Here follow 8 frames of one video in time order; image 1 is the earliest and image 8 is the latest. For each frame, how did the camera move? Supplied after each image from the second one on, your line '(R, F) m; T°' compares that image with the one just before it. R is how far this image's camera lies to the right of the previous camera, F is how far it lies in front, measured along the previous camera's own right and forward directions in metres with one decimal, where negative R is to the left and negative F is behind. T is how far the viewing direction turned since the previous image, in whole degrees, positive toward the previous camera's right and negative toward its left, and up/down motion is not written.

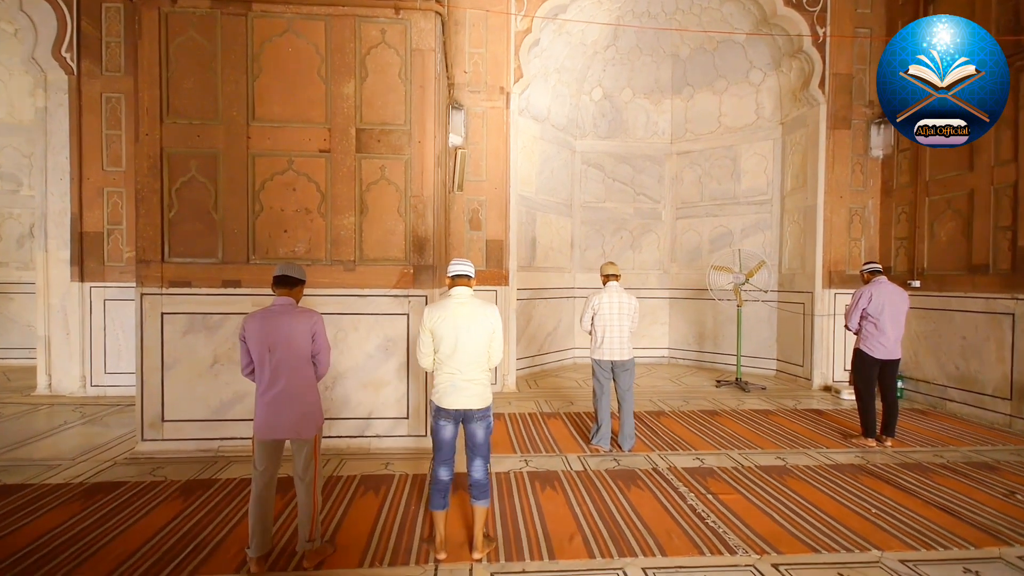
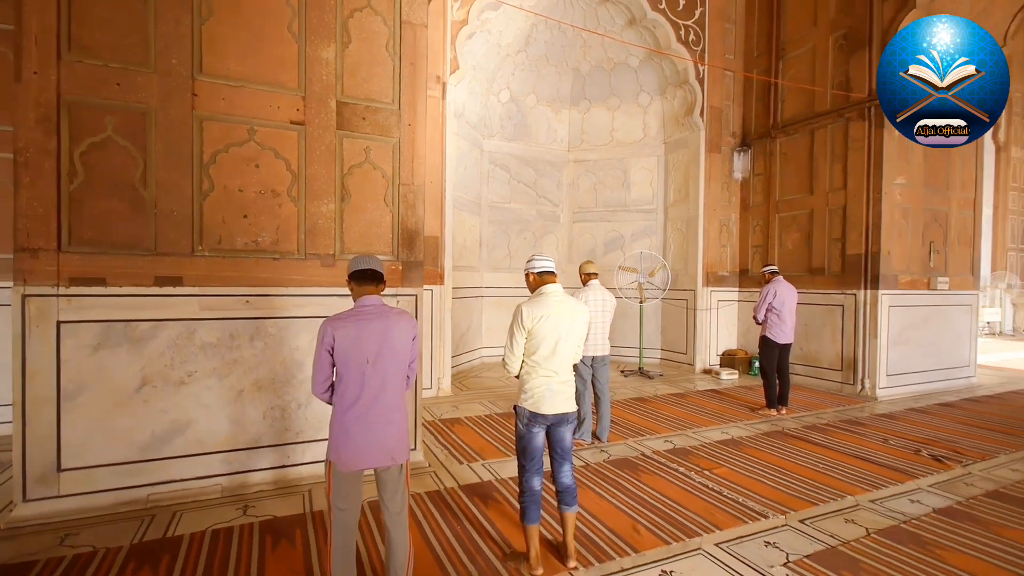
(-1.2, +0.3) m; +20°
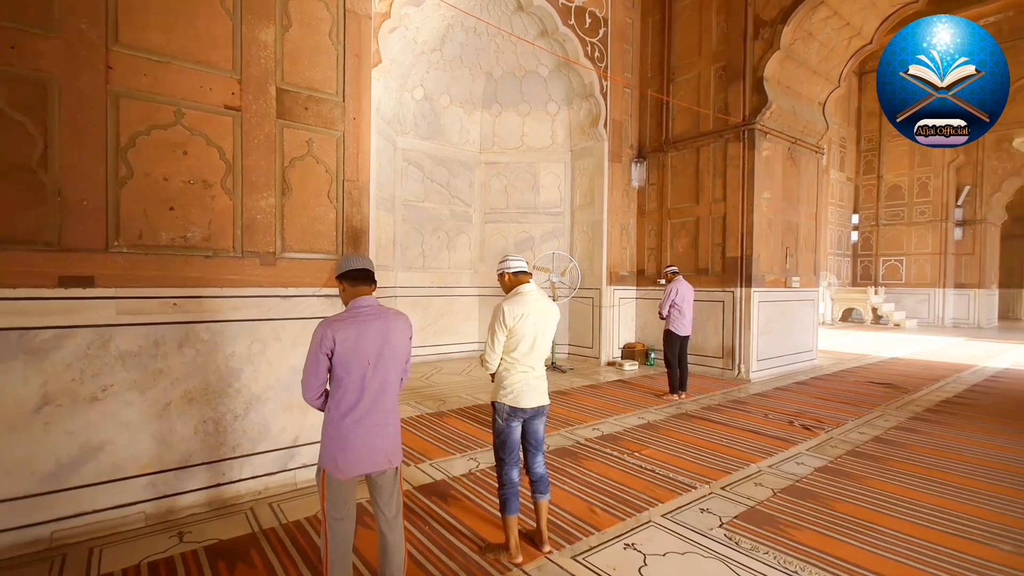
(-0.4, 0.0) m; +13°
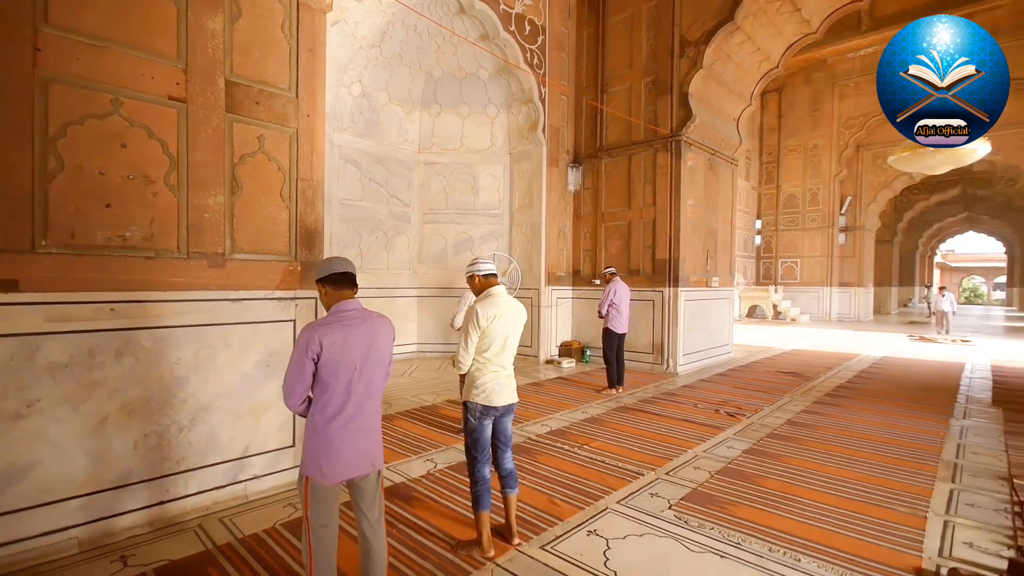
(-0.2, -0.1) m; +9°
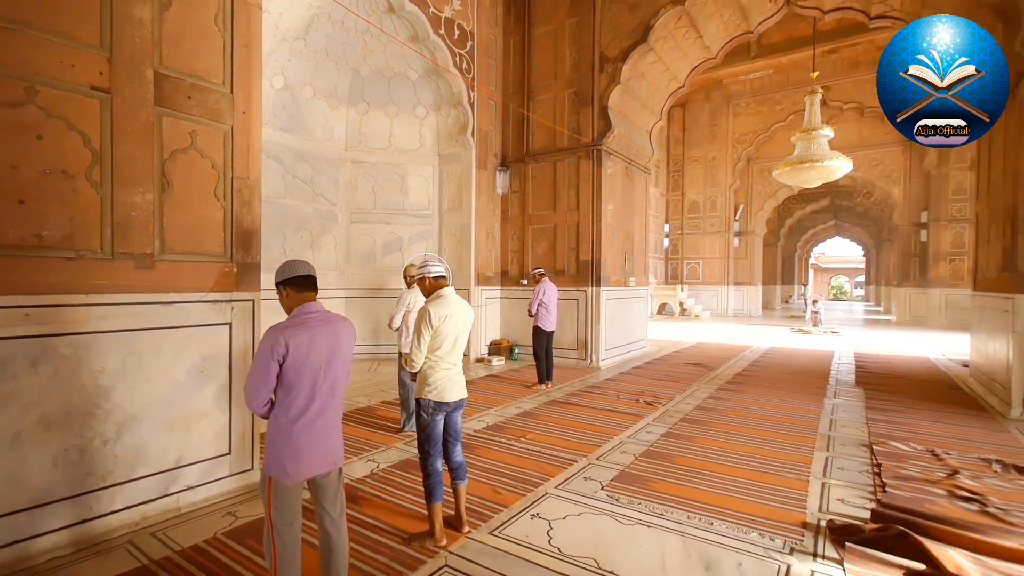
(-0.2, -0.1) m; +9°
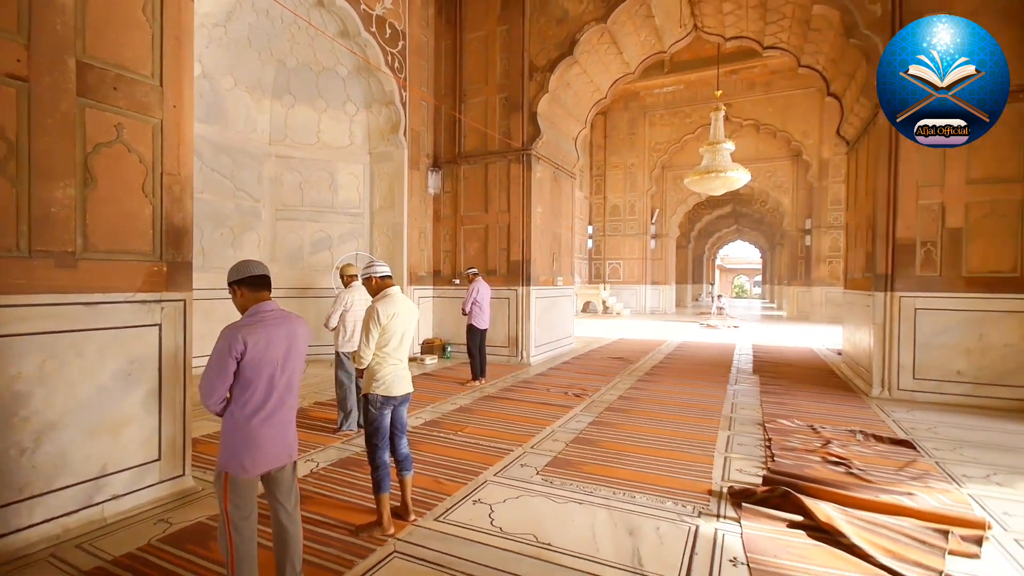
(-0.1, -0.2) m; +9°
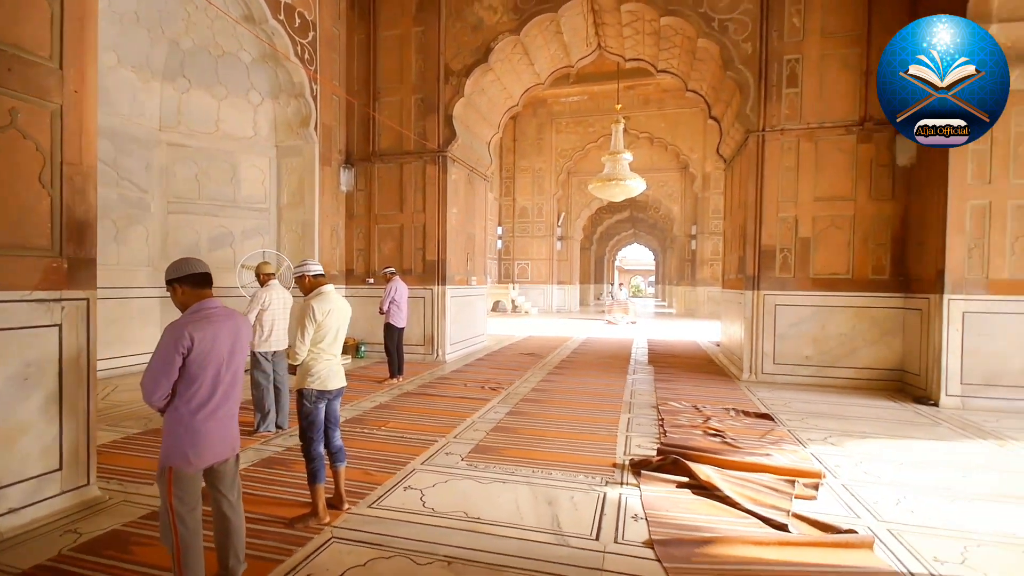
(-0.1, -0.2) m; +11°
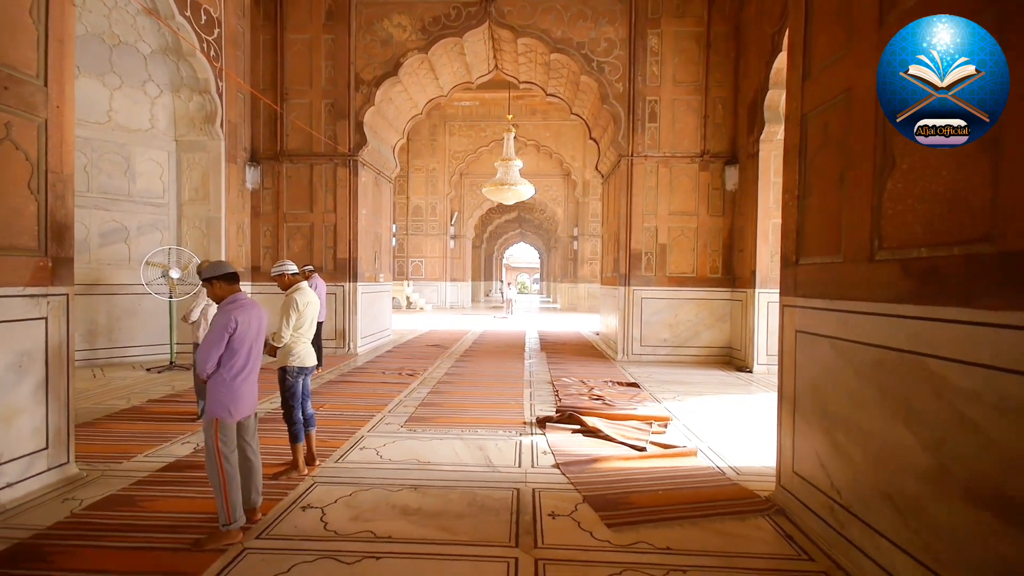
(-0.4, -0.9) m; +13°
